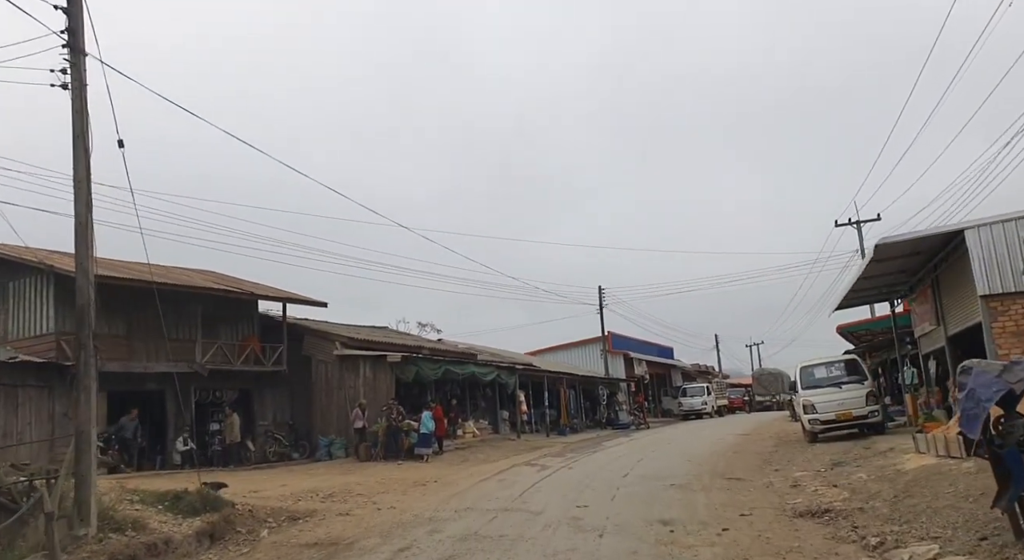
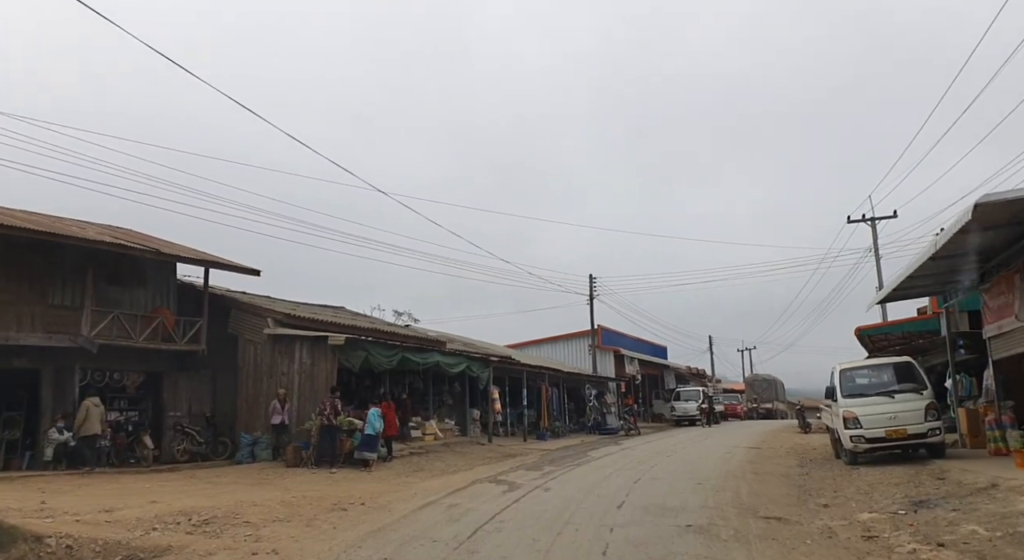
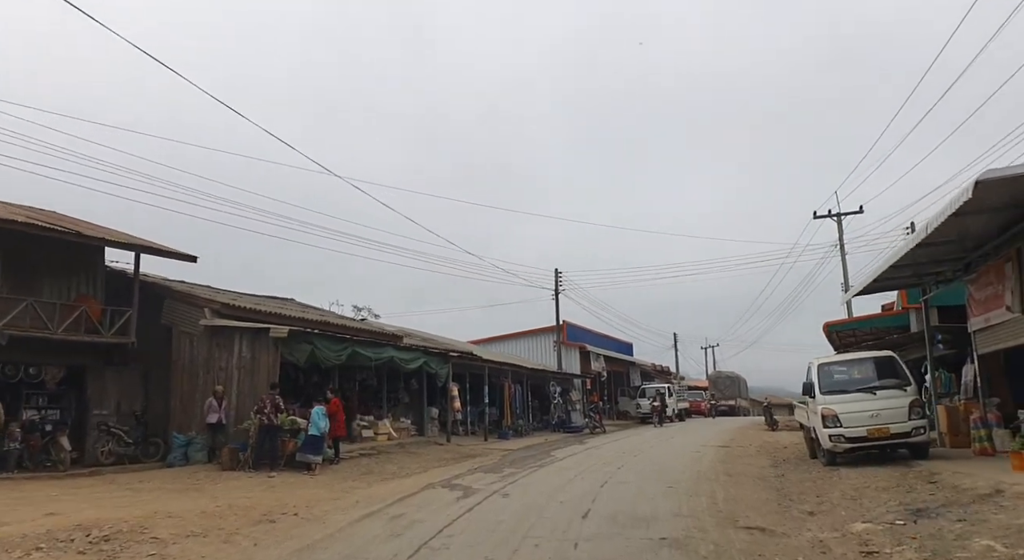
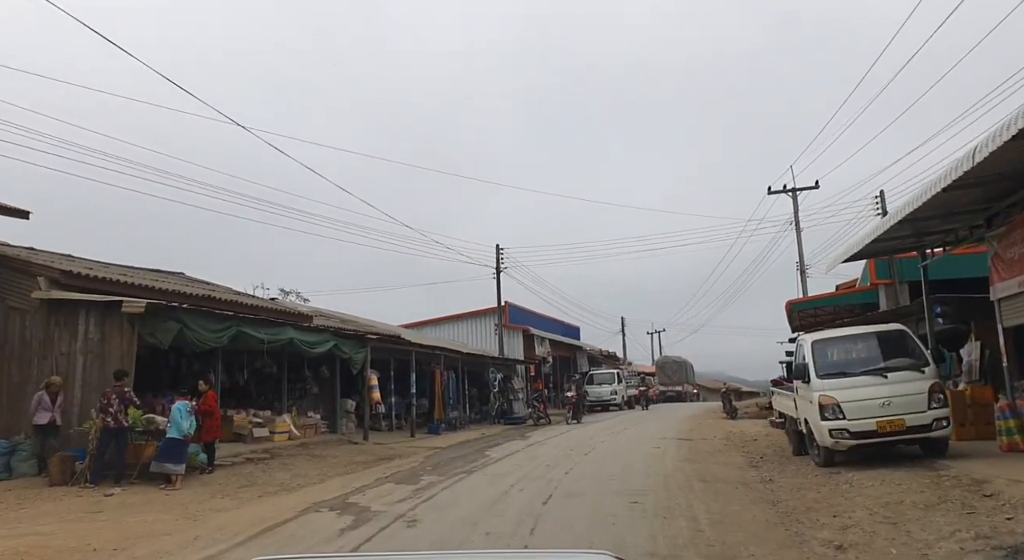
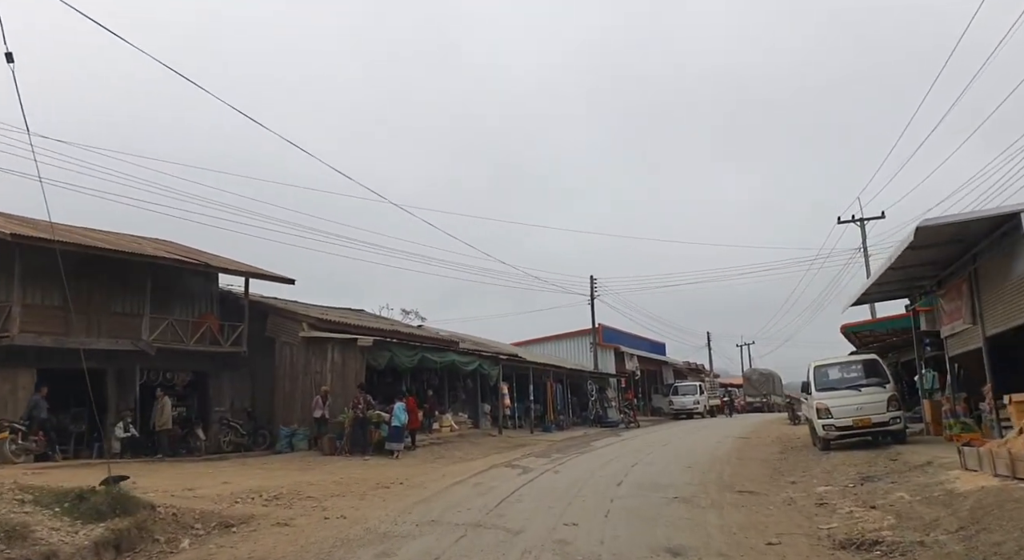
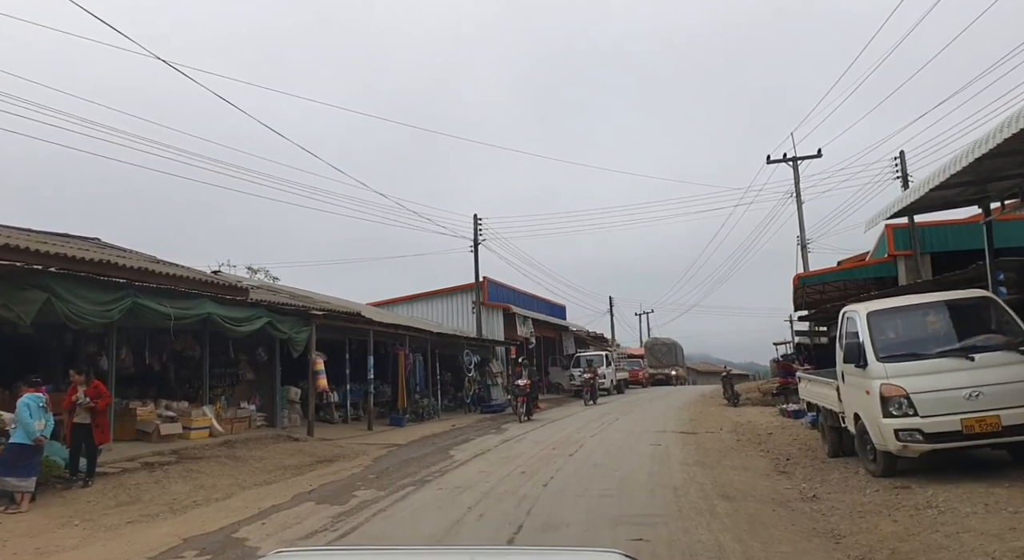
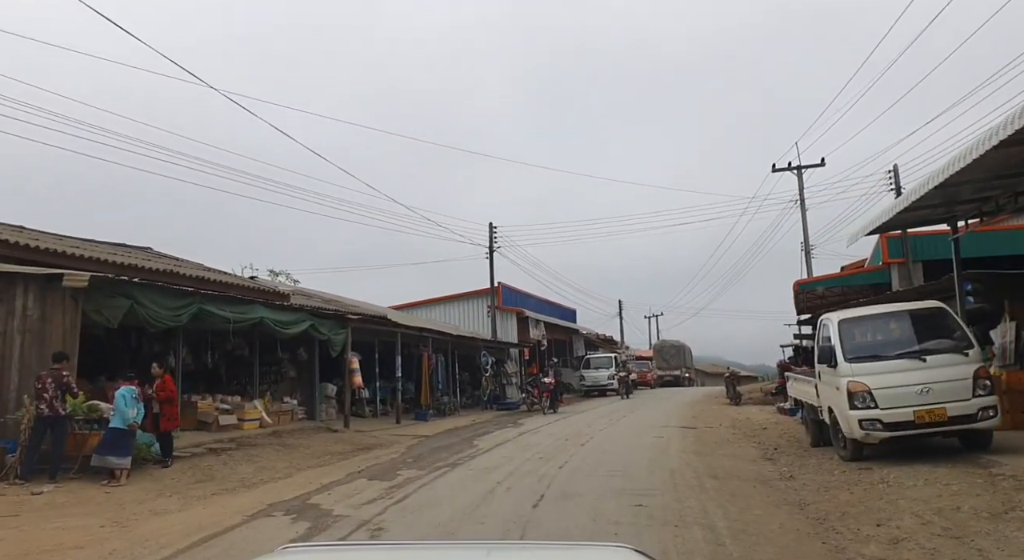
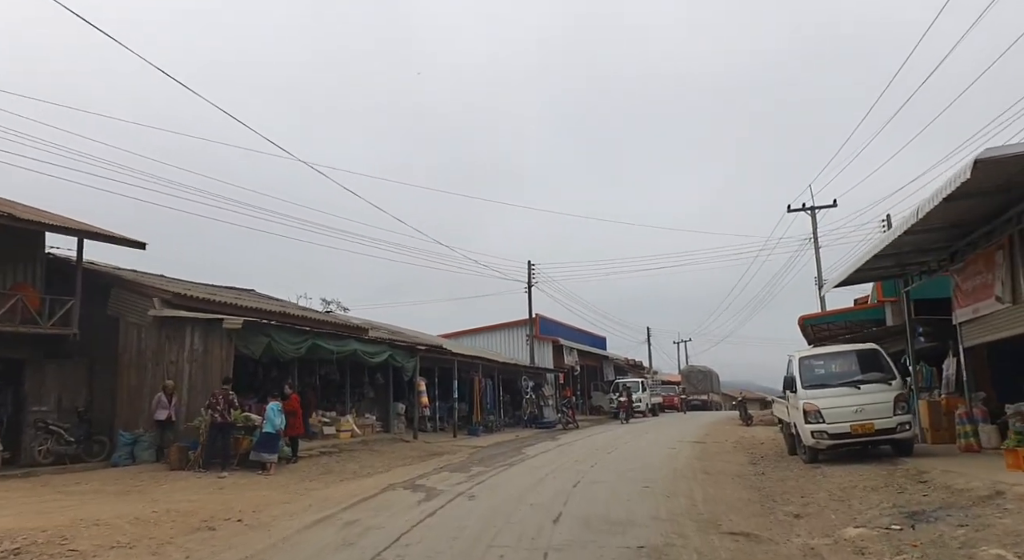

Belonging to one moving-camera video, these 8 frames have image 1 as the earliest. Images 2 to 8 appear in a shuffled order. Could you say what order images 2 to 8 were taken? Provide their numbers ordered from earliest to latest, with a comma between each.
5, 2, 3, 8, 4, 7, 6
